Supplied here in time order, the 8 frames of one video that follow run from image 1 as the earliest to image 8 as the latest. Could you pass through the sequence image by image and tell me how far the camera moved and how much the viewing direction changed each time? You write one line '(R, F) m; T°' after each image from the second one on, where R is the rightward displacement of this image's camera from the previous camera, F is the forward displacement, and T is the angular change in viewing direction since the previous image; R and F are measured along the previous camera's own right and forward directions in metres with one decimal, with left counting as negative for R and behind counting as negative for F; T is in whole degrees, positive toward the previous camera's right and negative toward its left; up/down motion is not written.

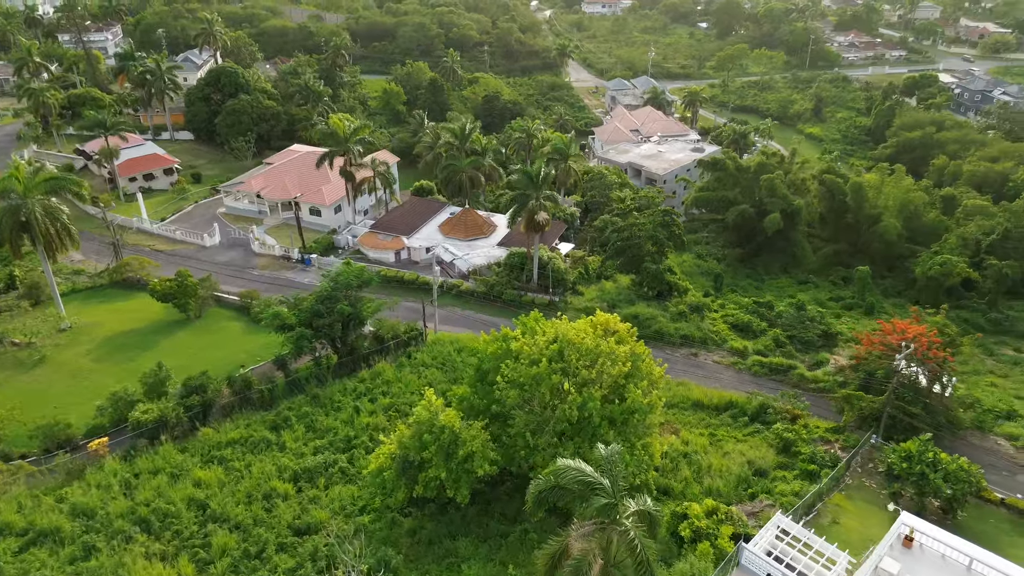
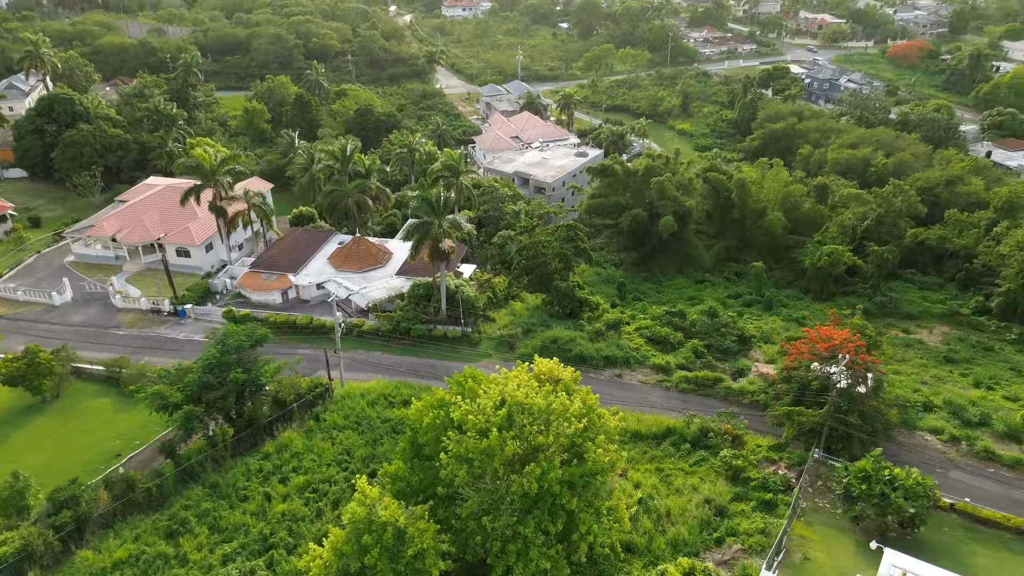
(-0.9, +1.9) m; +9°
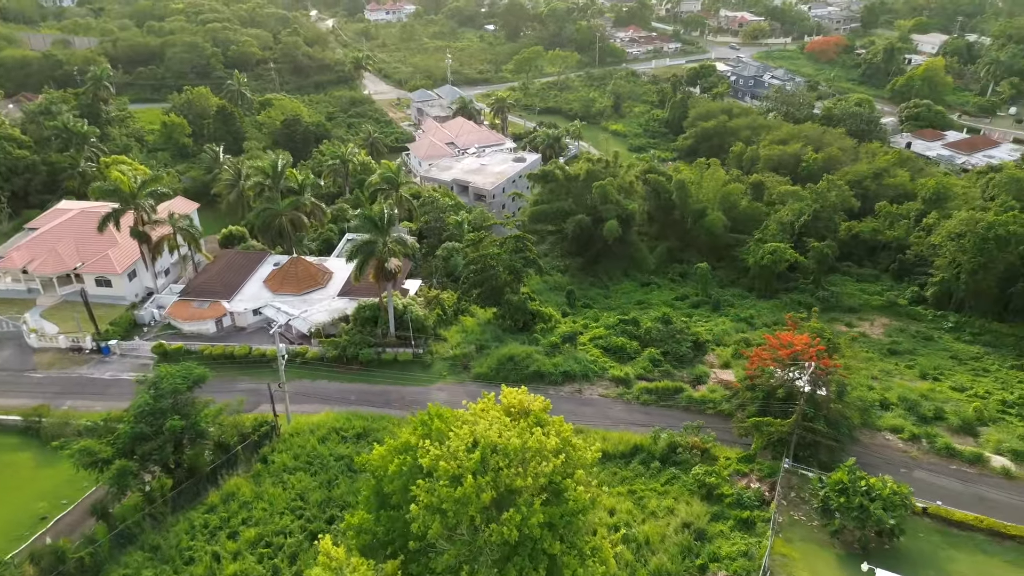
(-0.5, +0.9) m; +5°
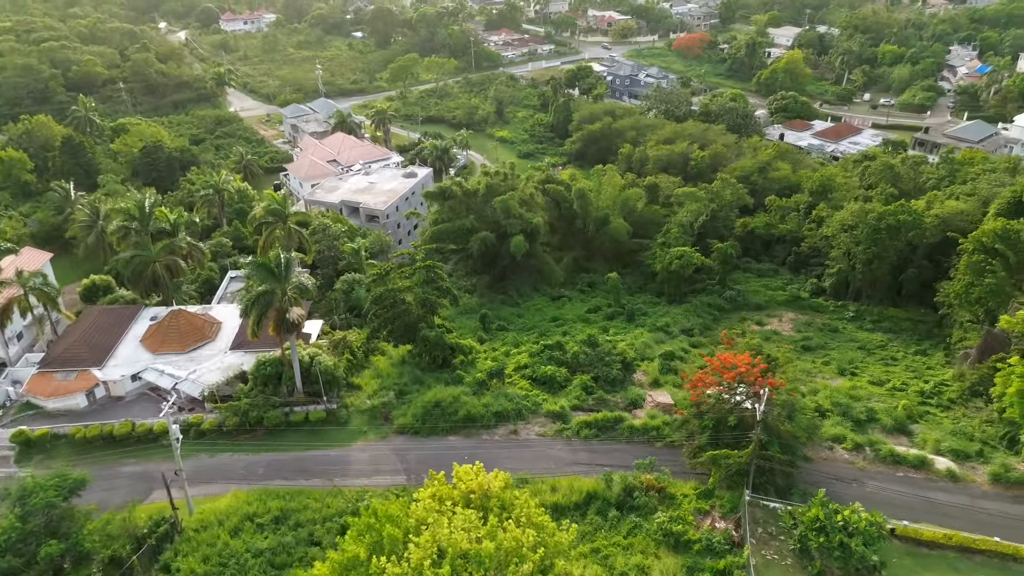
(-0.9, +1.9) m; +9°
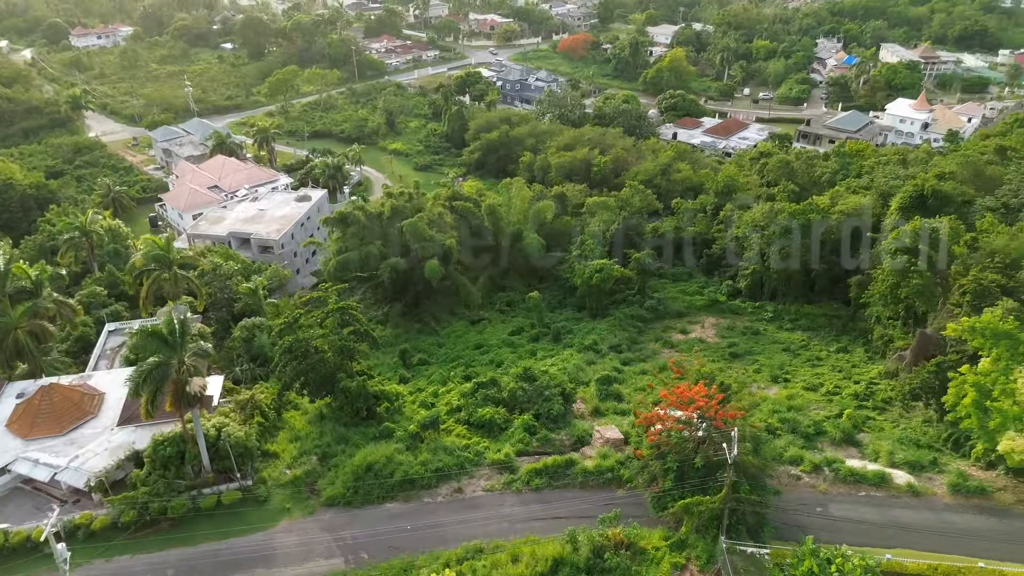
(-0.9, +1.9) m; +8°
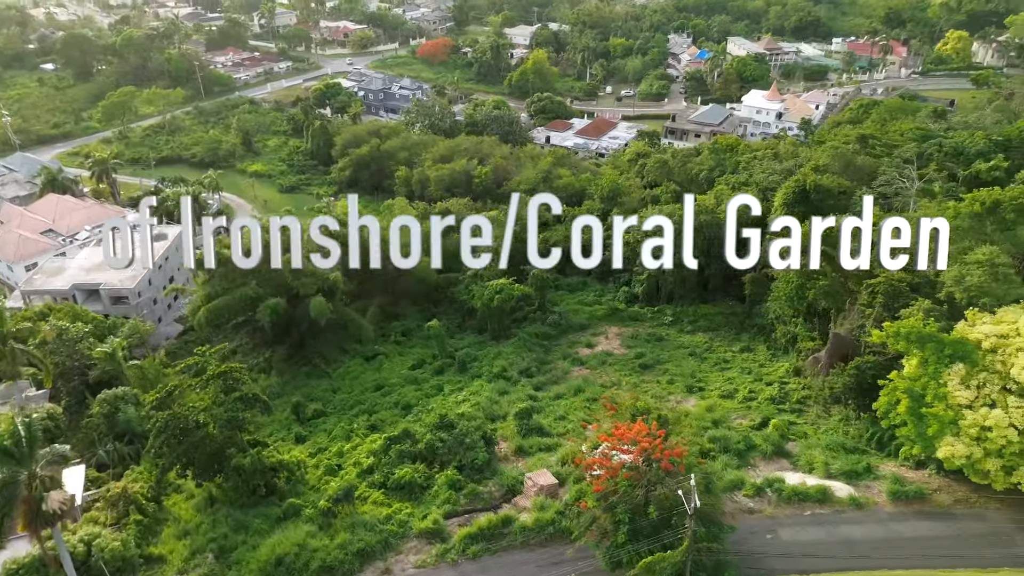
(-0.9, +2.0) m; +10°
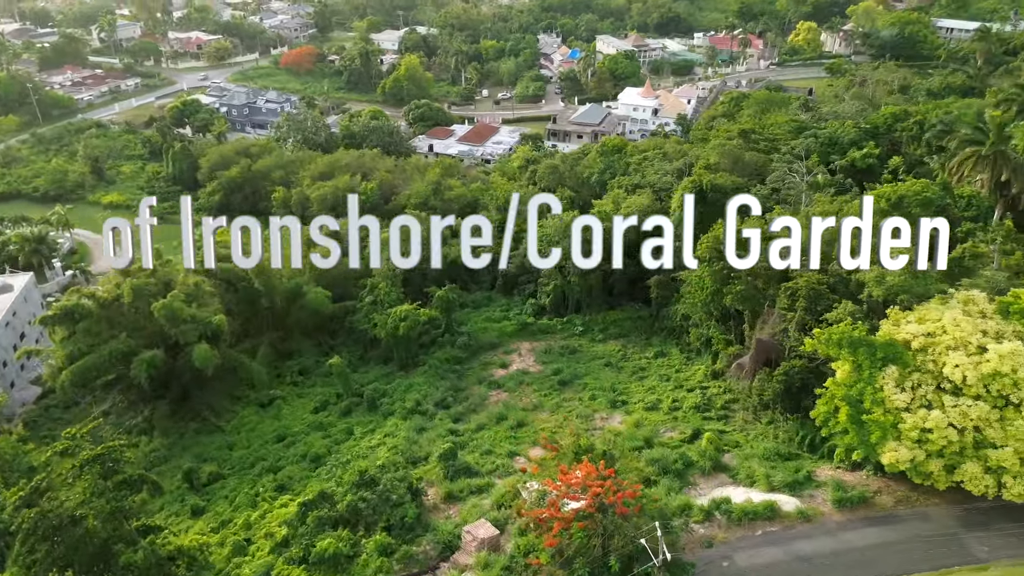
(-0.8, +1.6) m; +9°
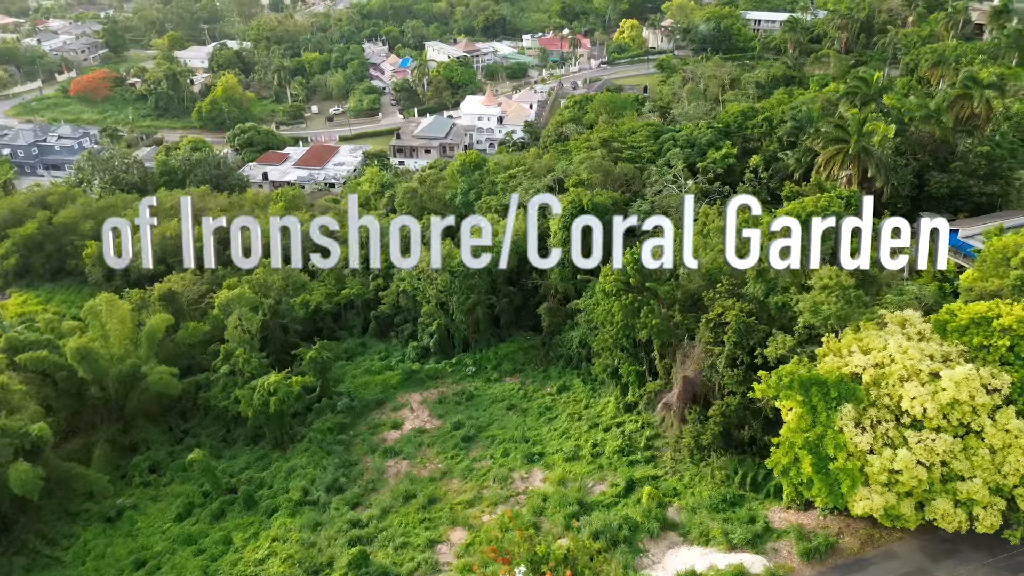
(-1.3, +2.9) m; +12°
